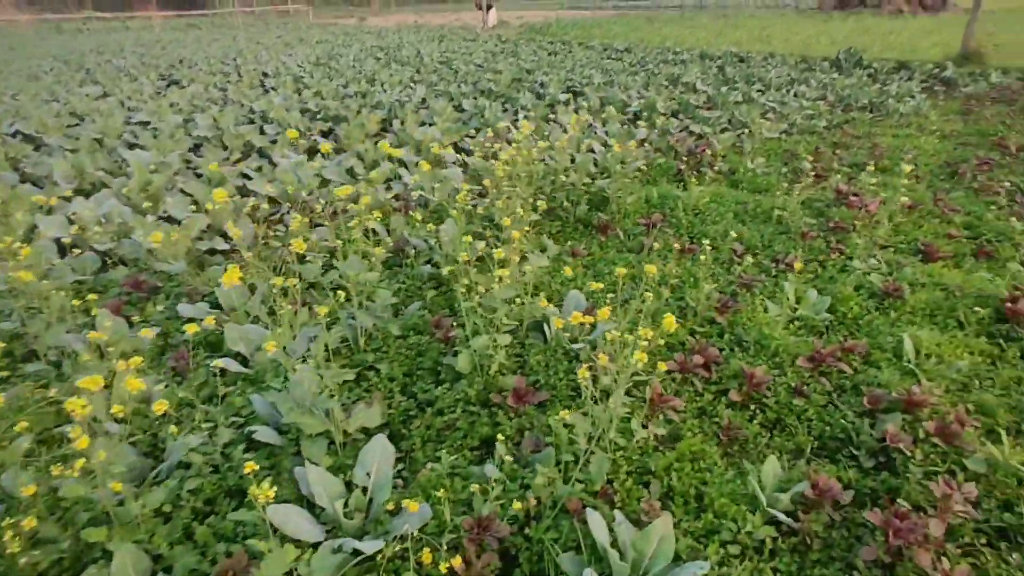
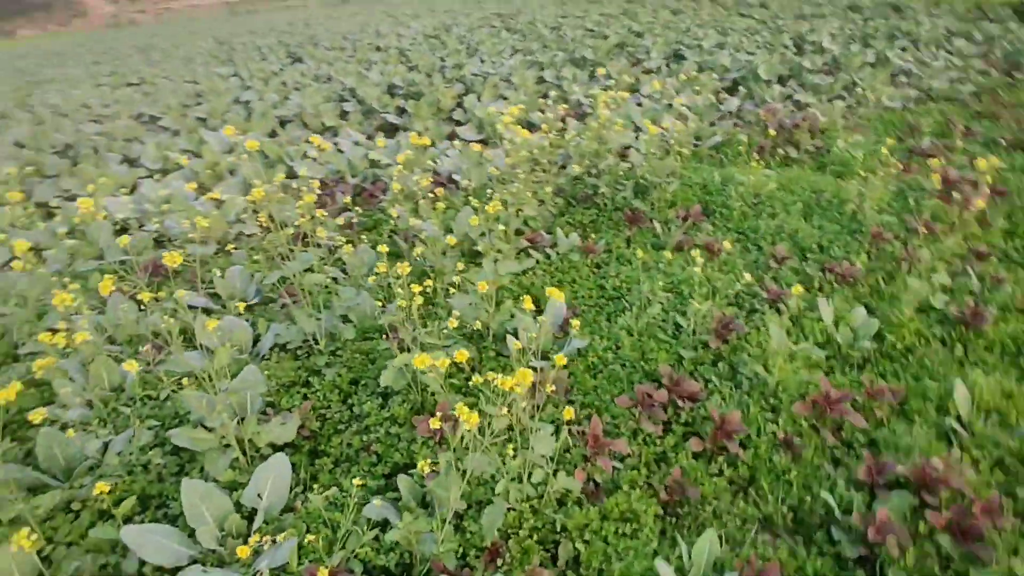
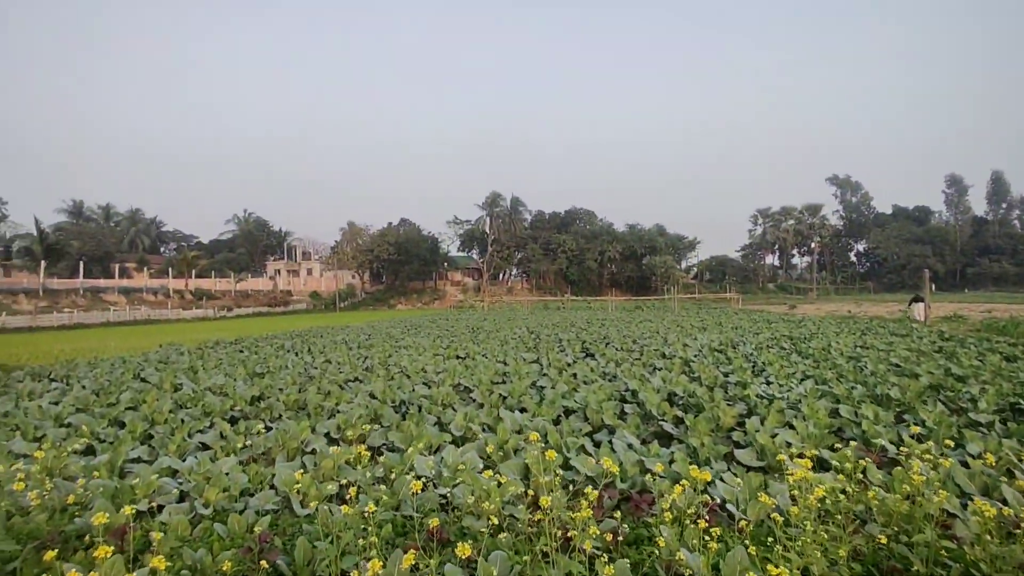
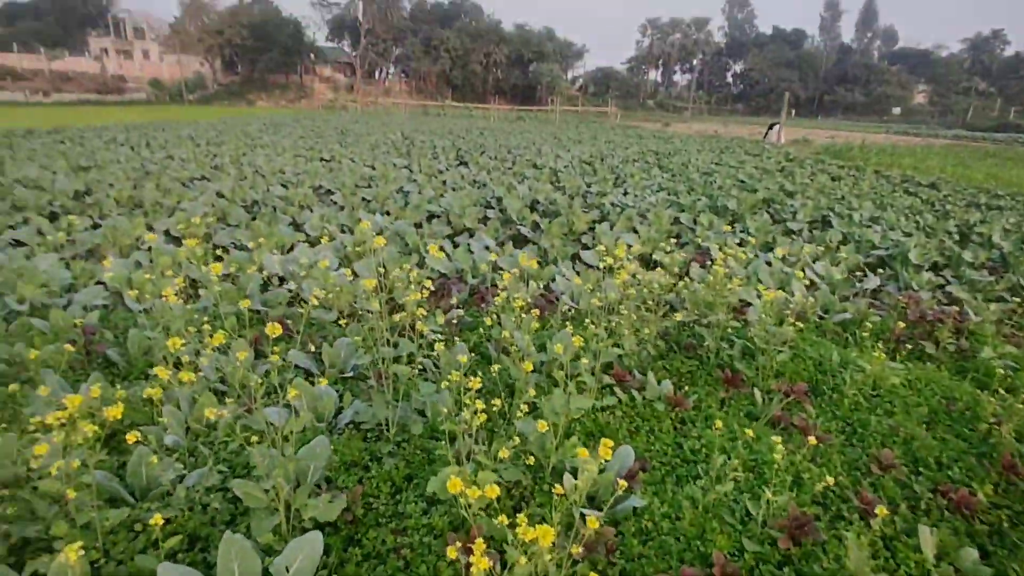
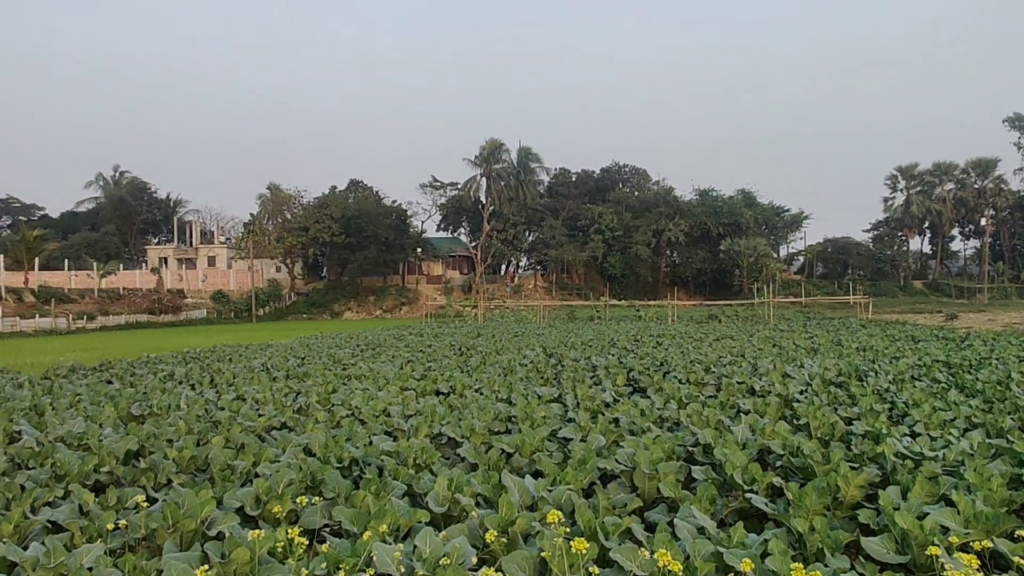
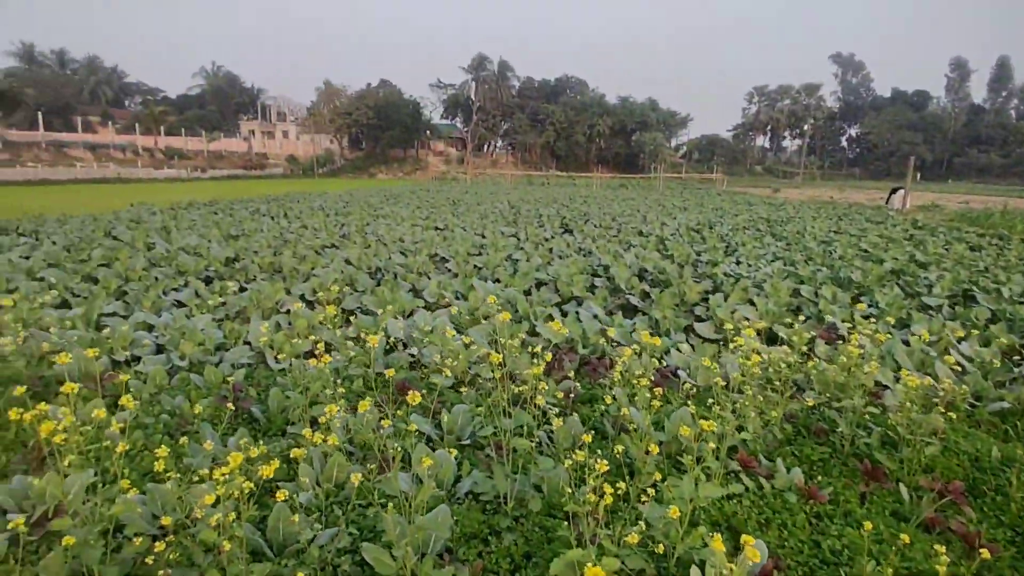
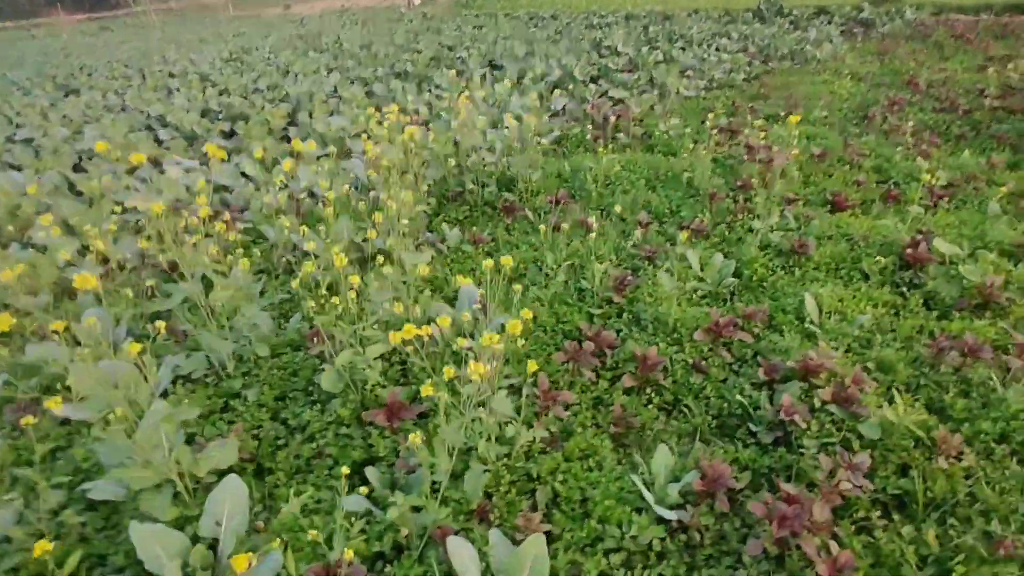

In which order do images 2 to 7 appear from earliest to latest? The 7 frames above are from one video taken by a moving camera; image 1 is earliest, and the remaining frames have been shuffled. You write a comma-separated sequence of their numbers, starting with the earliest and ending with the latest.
7, 2, 4, 6, 3, 5
